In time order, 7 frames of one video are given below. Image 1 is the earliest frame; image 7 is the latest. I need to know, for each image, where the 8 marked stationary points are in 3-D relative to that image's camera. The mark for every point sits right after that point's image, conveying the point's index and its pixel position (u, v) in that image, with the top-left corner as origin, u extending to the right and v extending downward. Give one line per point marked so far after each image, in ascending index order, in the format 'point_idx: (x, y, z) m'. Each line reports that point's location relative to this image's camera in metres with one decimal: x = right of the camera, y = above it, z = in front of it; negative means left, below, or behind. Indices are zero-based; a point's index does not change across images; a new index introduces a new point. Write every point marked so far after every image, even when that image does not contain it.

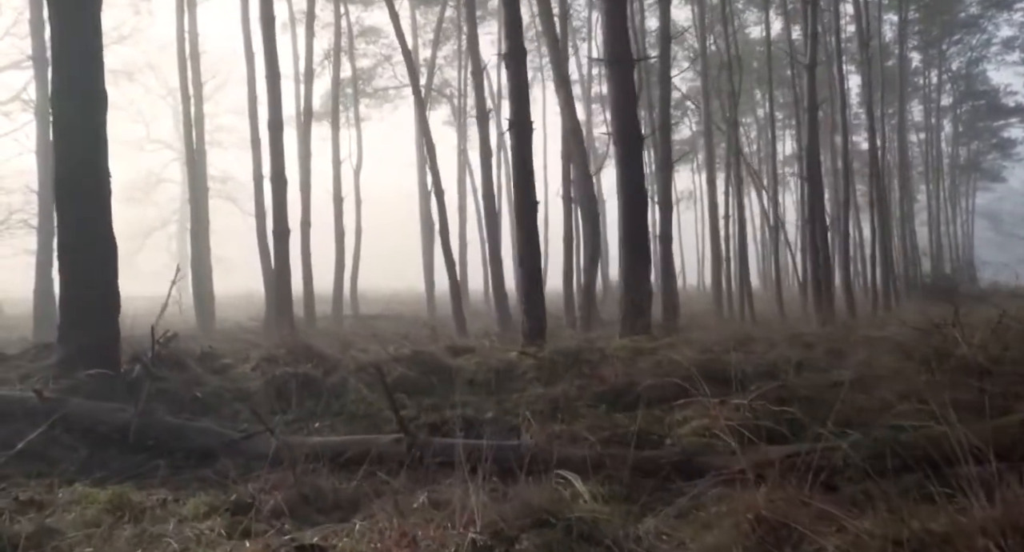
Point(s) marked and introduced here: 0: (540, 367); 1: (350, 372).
0: (+0.3, -0.9, +9.4) m
1: (-1.6, -1.0, +9.1) m
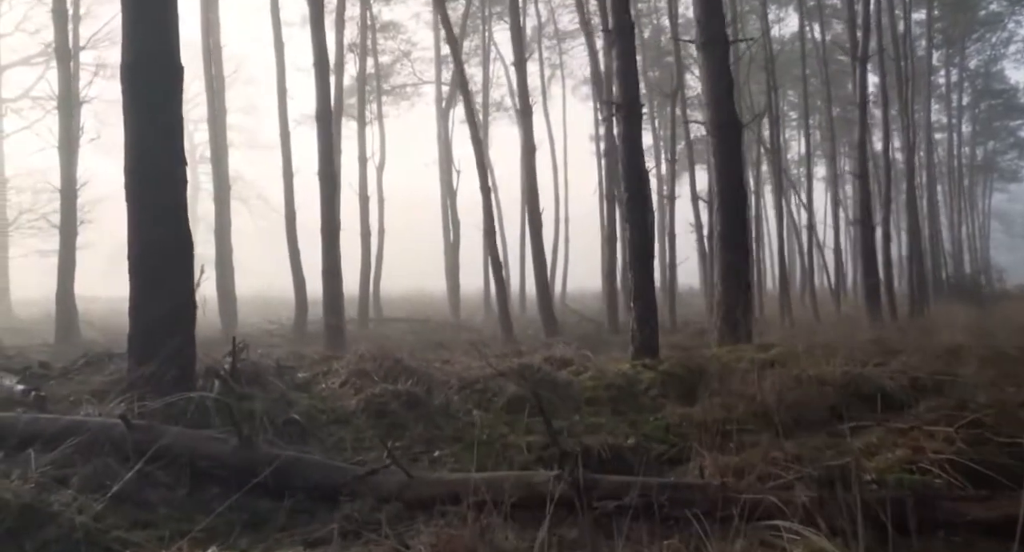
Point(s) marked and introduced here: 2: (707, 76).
0: (+1.4, -1.0, +8.4) m
1: (-0.5, -1.0, +8.0) m
2: (+2.6, +2.6, +11.9) m
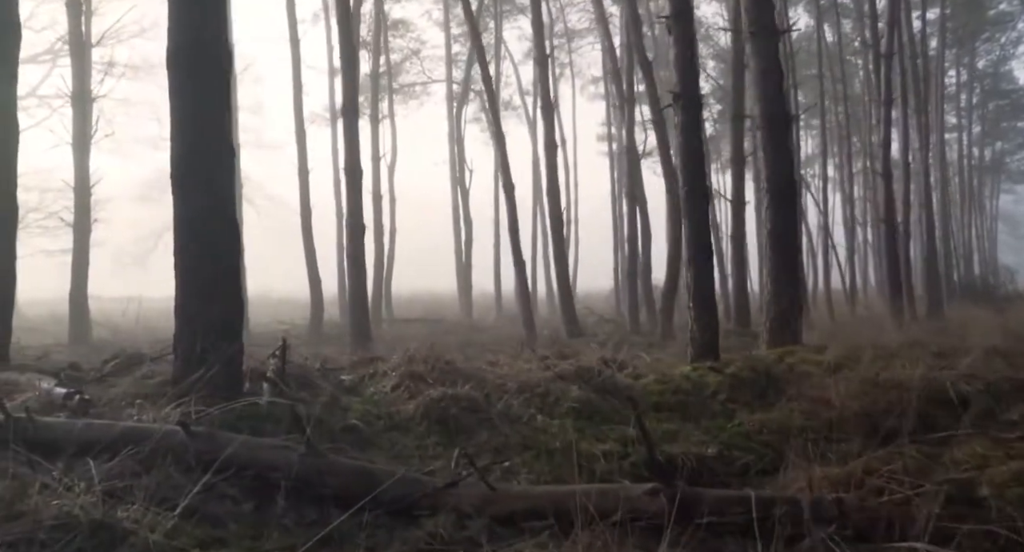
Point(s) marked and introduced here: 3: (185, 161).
0: (+1.9, -0.9, +7.9) m
1: (0.0, -1.0, +7.6) m
2: (+3.1, +2.6, +11.5) m
3: (-2.5, +0.9, +6.9) m
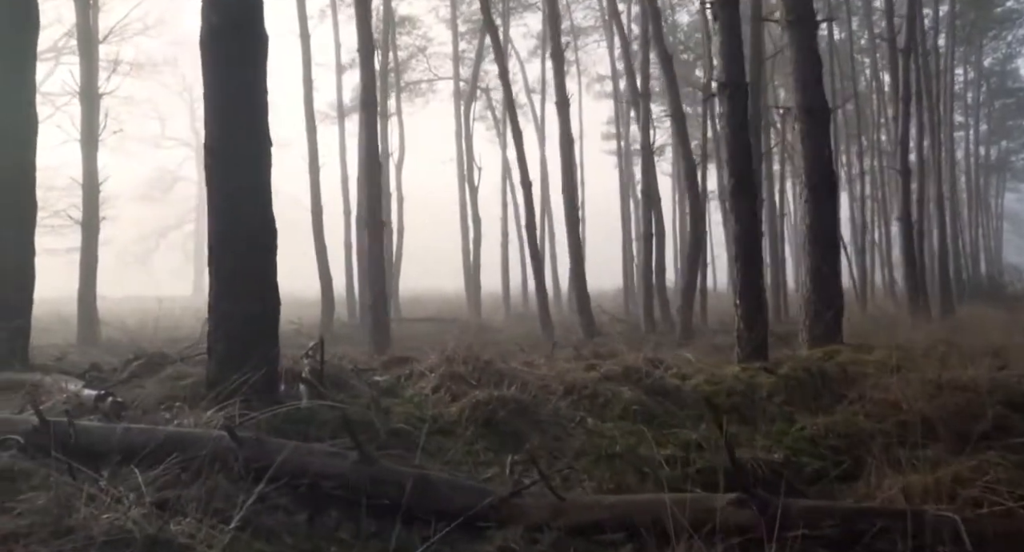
0: (+2.3, -0.9, +7.6) m
1: (+0.4, -1.0, +7.2) m
2: (+3.5, +2.7, +11.2) m
3: (-2.1, +0.9, +6.6) m
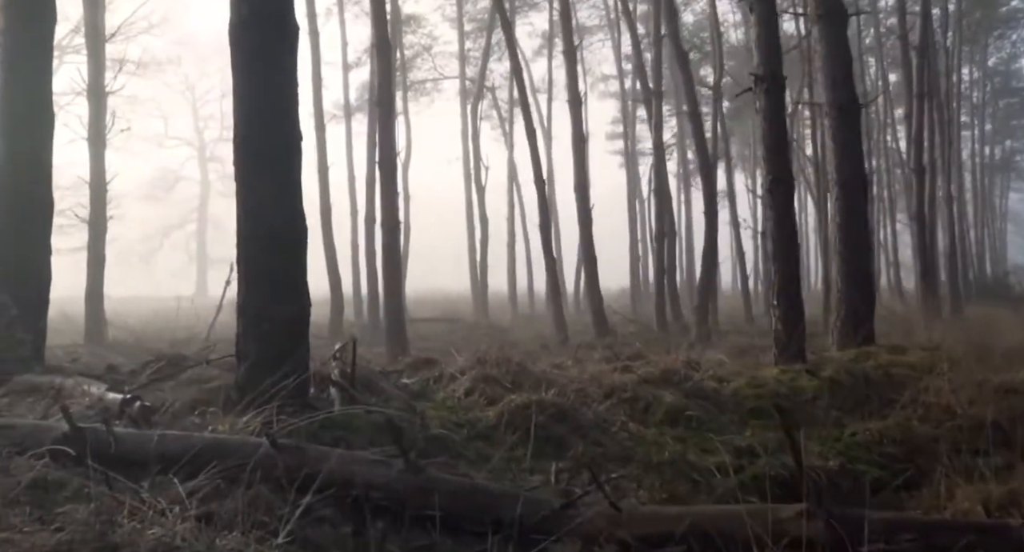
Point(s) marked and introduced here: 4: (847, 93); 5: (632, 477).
0: (+2.6, -0.9, +7.4) m
1: (+0.6, -1.0, +7.0) m
2: (+3.8, +2.7, +10.9) m
3: (-1.8, +0.9, +6.3) m
4: (+4.0, +2.2, +10.9) m
5: (+0.7, -1.2, +5.5) m
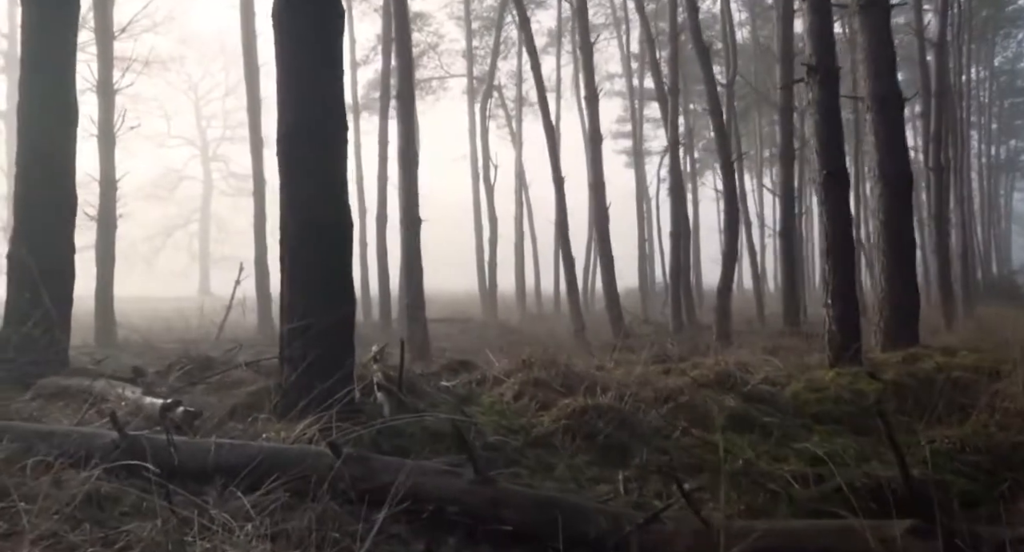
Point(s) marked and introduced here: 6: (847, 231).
0: (+3.0, -0.9, +7.0) m
1: (+1.0, -0.9, +6.7) m
2: (+4.1, +2.7, +10.6) m
3: (-1.5, +0.9, +6.0) m
4: (+4.4, +2.2, +10.6) m
5: (+1.1, -1.2, +5.2) m
6: (+3.0, +0.4, +8.0) m
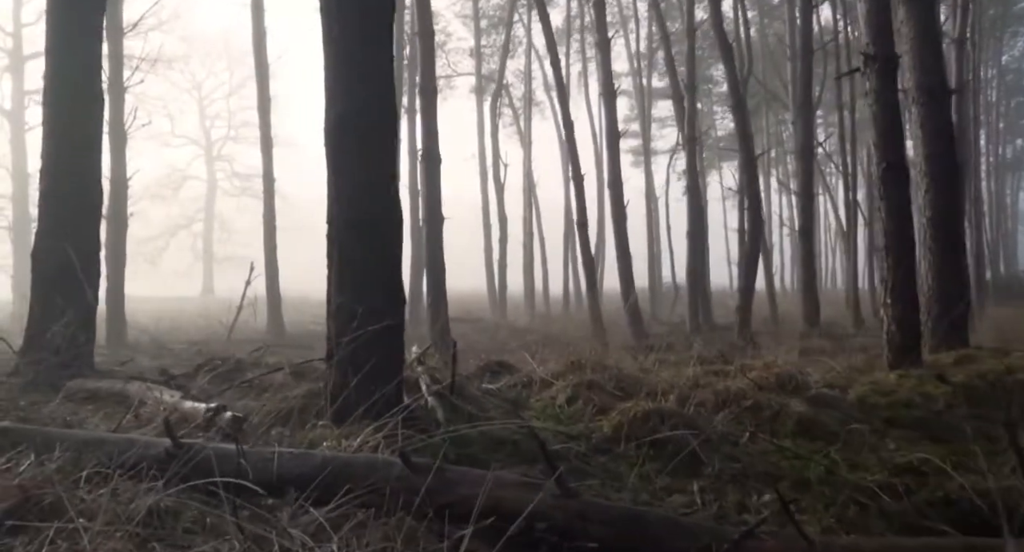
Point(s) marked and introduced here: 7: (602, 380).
0: (+3.4, -0.9, +6.7) m
1: (+1.4, -0.9, +6.4) m
2: (+4.5, +2.7, +10.3) m
3: (-1.1, +1.0, +5.7) m
4: (+4.8, +2.2, +10.2) m
5: (+1.5, -1.2, +4.9) m
6: (+3.4, +0.4, +7.7) m
7: (+0.7, -0.8, +6.9) m
